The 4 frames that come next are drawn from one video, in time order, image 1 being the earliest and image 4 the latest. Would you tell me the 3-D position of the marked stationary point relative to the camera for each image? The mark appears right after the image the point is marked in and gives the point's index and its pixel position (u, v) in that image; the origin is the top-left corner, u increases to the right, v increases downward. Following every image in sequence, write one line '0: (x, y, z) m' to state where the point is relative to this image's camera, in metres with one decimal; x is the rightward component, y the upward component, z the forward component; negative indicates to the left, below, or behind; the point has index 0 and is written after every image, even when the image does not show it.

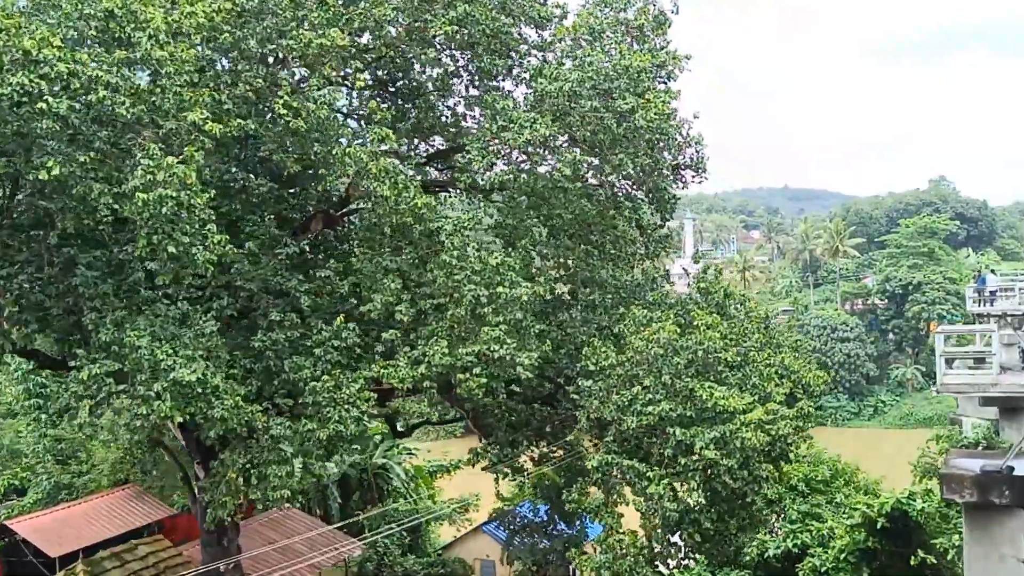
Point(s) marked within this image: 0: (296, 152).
0: (-1.3, +0.8, +5.1) m
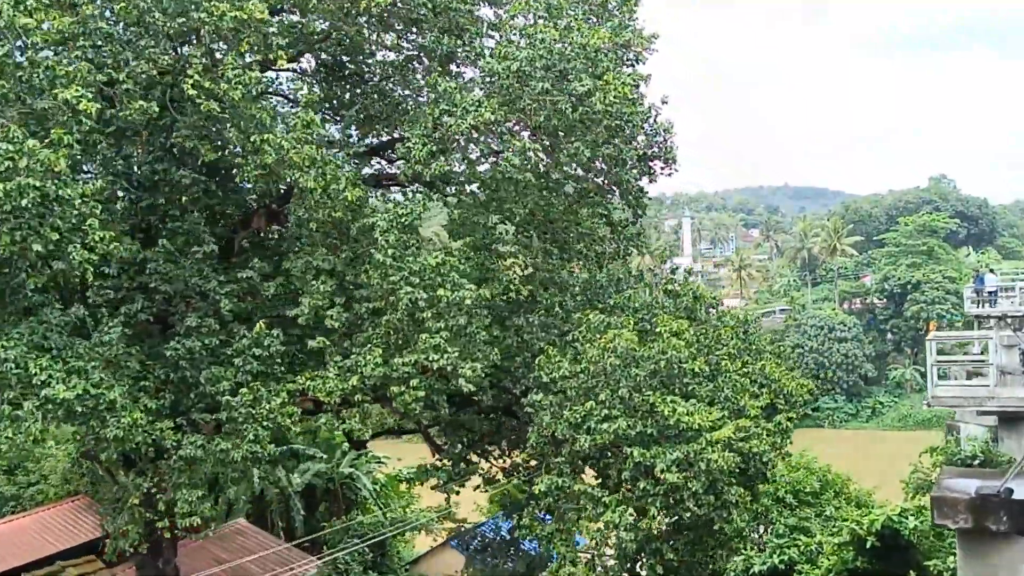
0: (-1.7, +0.8, +4.6) m
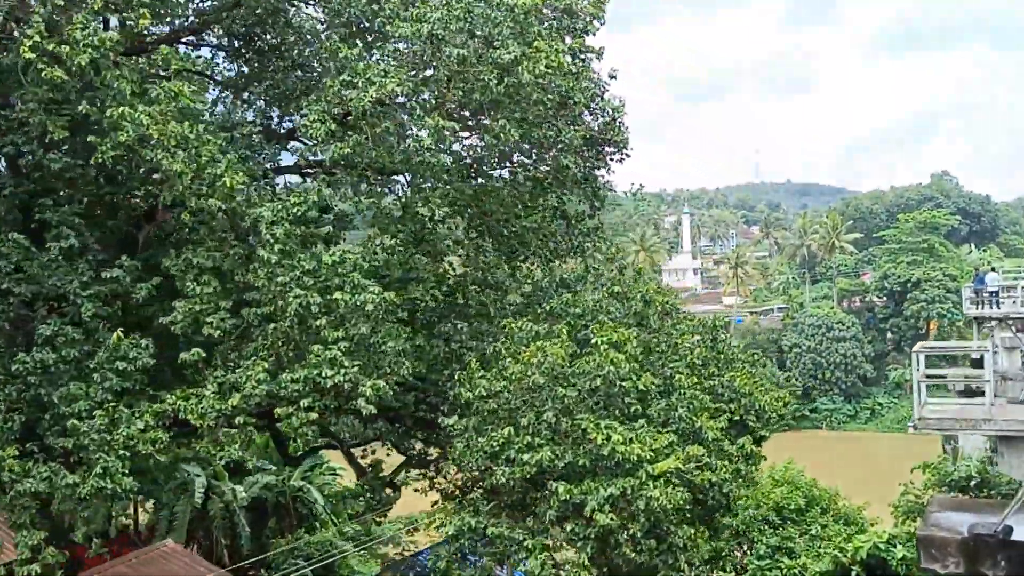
0: (-2.1, +0.8, +3.9) m
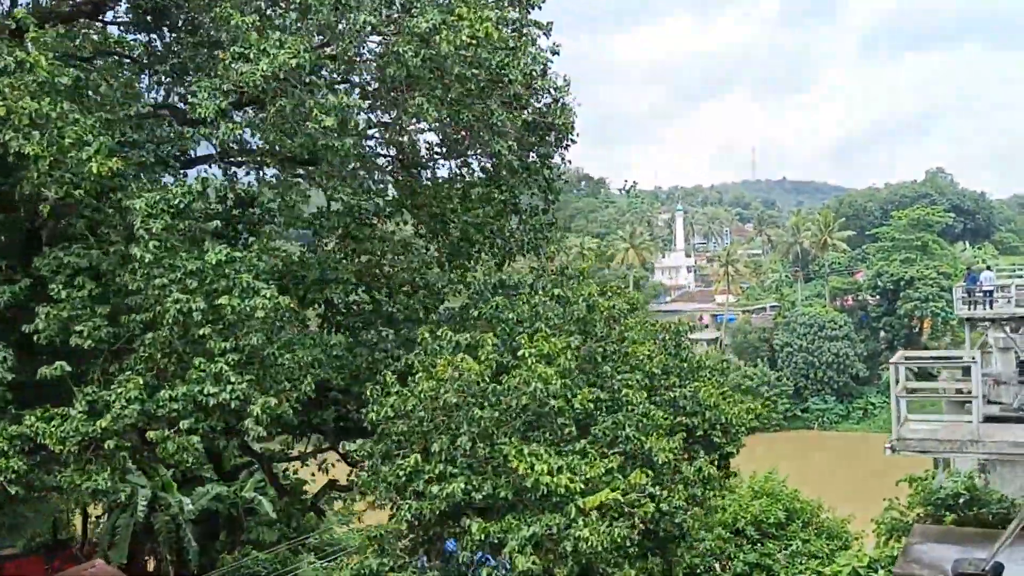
0: (-2.5, +0.8, +3.3) m
